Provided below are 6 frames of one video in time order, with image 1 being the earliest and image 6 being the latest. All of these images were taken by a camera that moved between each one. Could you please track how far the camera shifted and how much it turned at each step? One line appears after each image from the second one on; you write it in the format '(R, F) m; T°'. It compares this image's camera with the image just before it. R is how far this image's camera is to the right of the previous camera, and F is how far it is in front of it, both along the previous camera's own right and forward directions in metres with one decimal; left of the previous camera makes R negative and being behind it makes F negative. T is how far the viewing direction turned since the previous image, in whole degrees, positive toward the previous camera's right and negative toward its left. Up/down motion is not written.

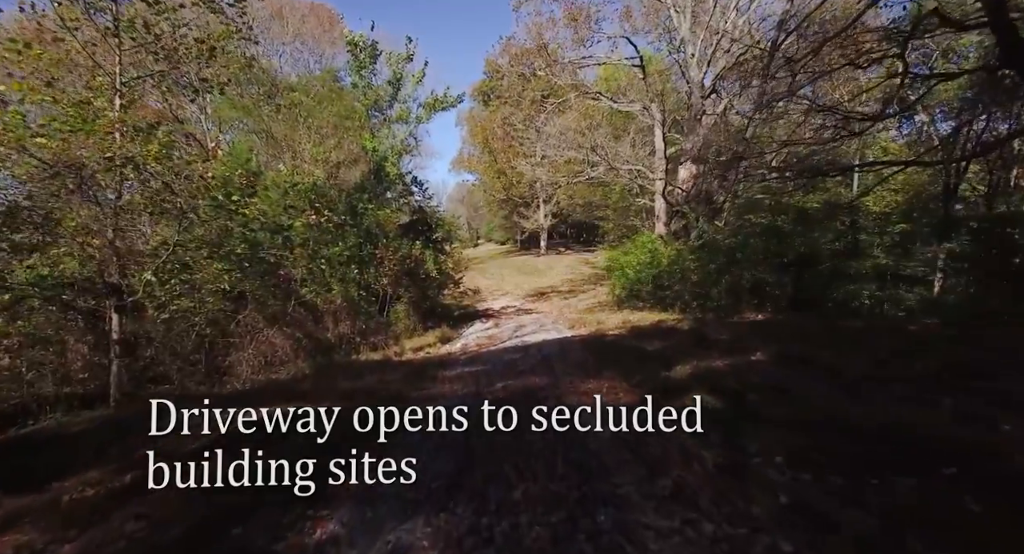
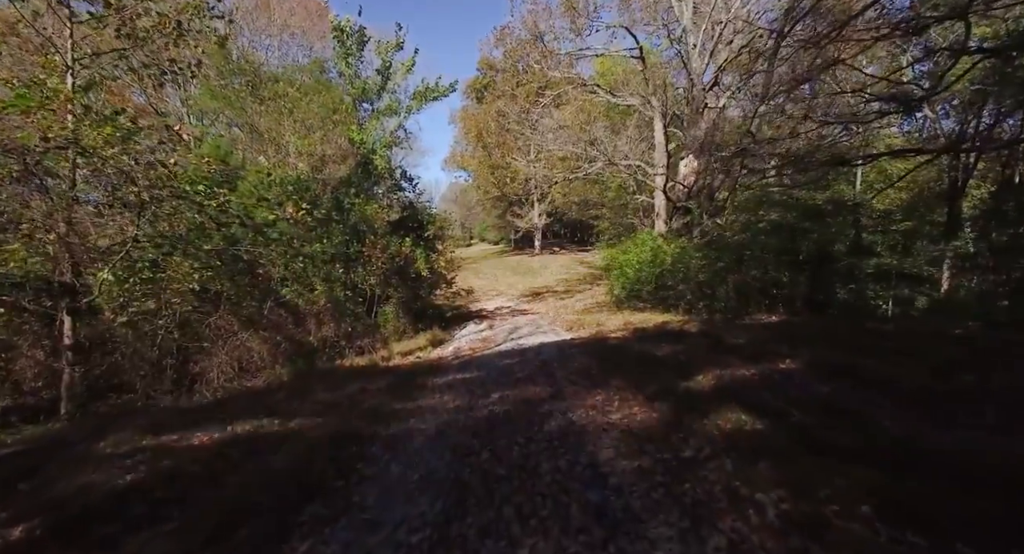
(0.0, +0.6) m; +1°
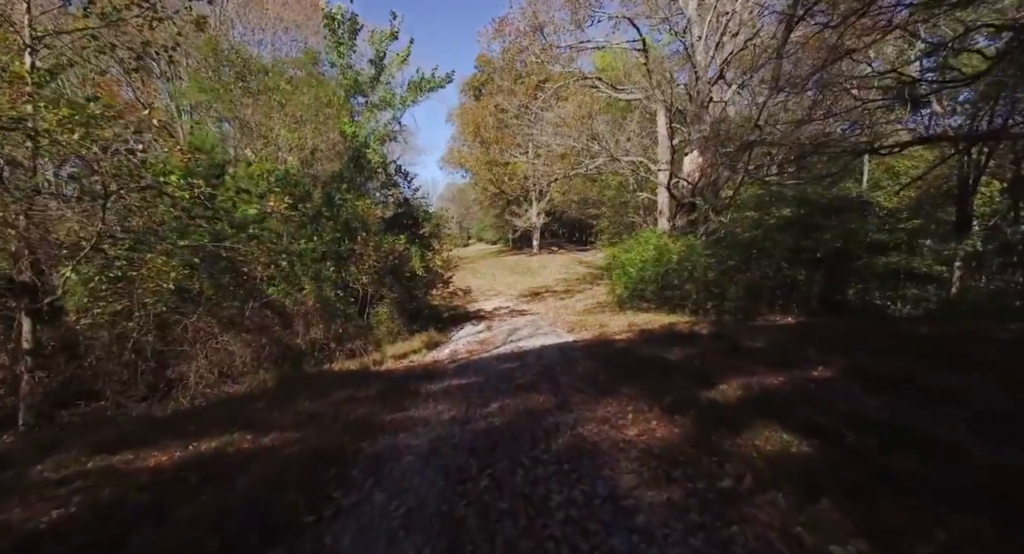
(0.0, +0.5) m; 0°
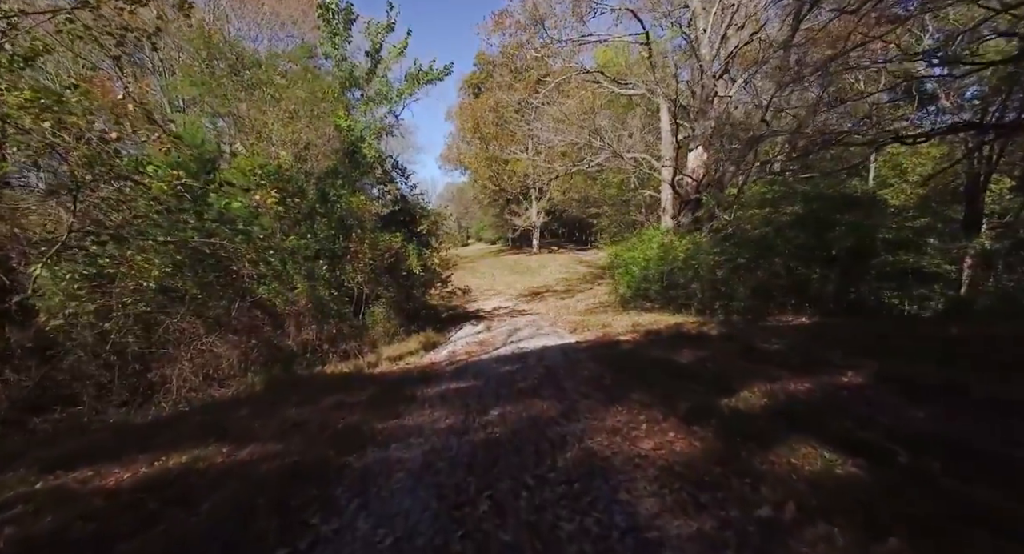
(0.0, +0.3) m; 0°
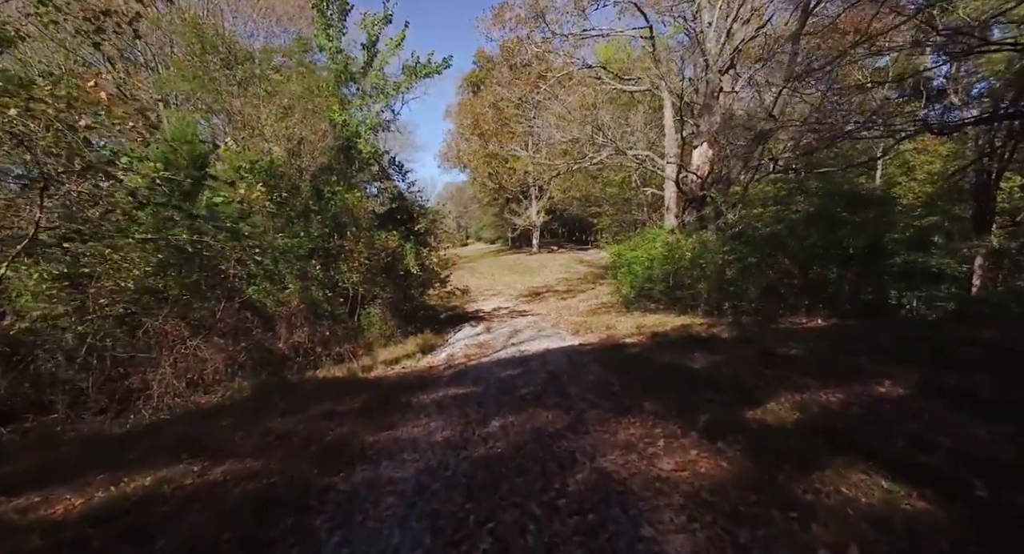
(0.0, +0.3) m; 0°
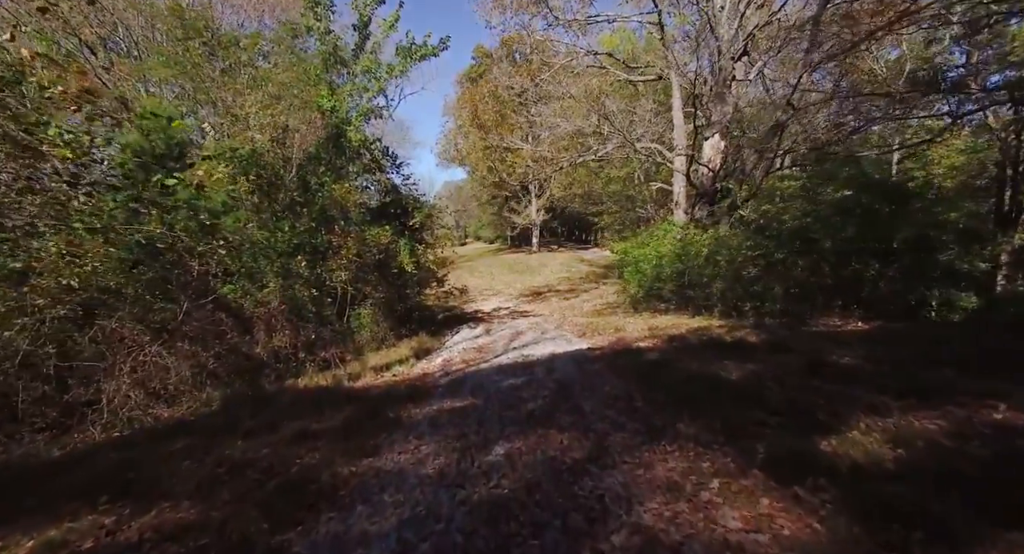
(-0.1, +0.7) m; 0°
